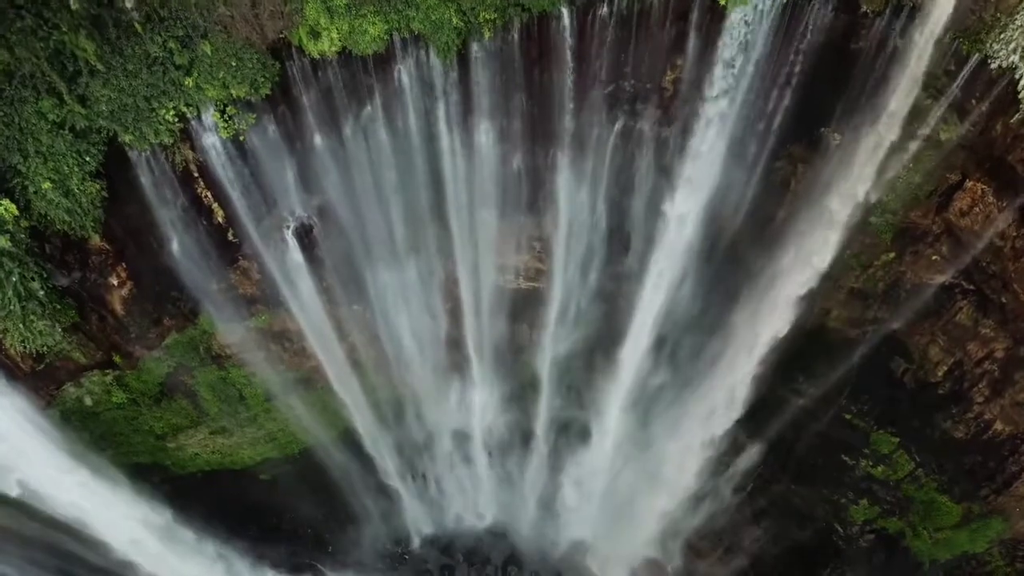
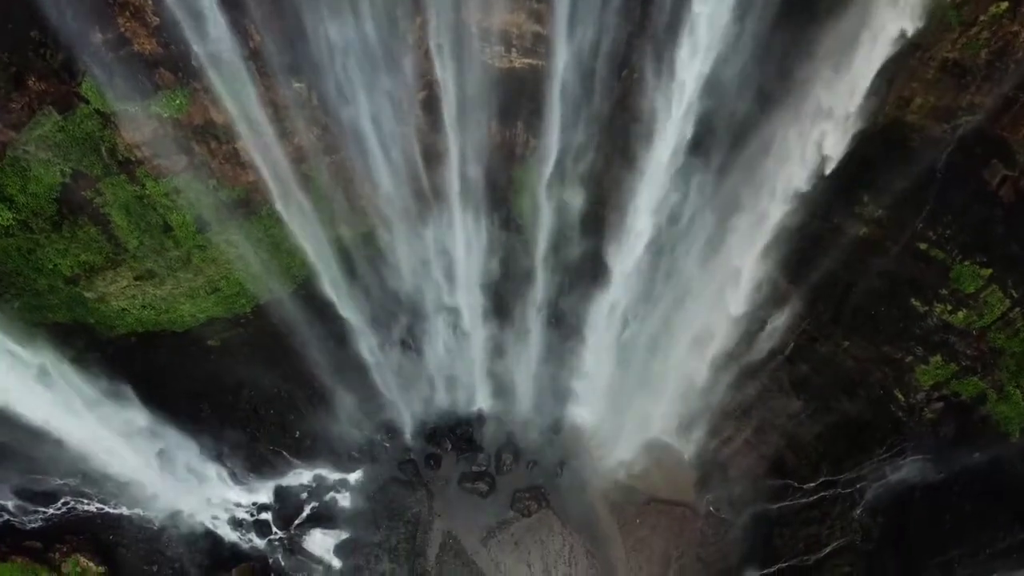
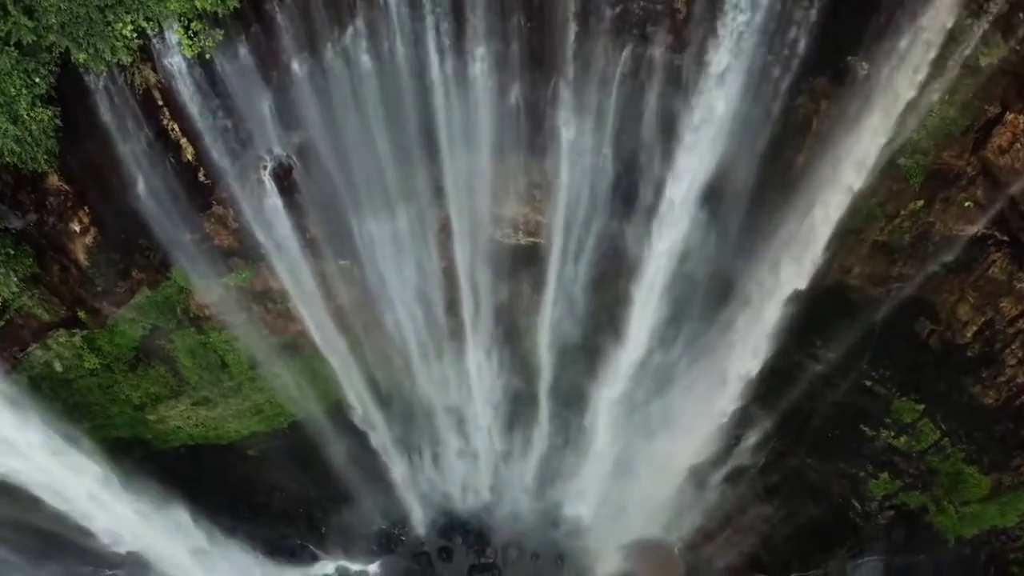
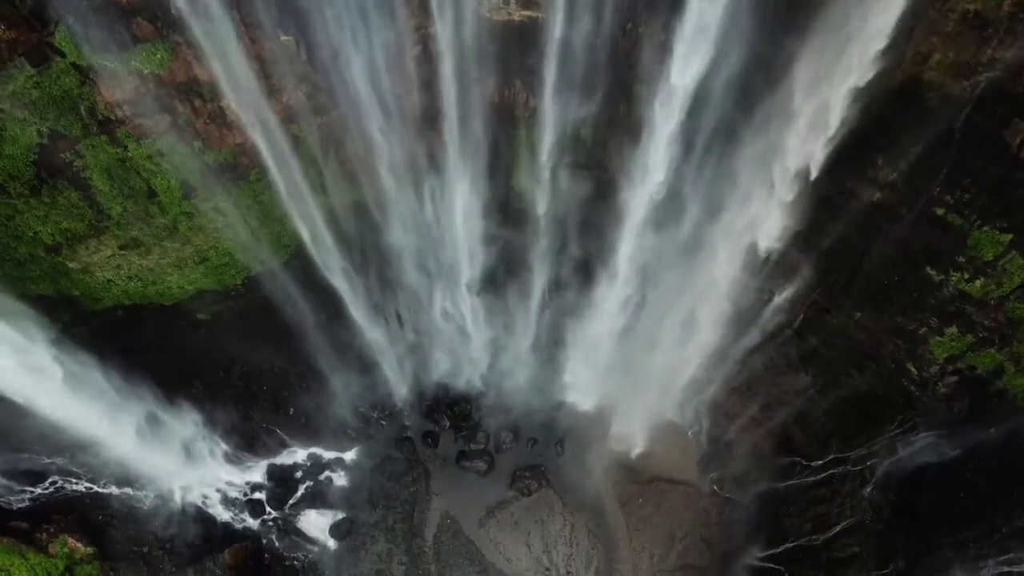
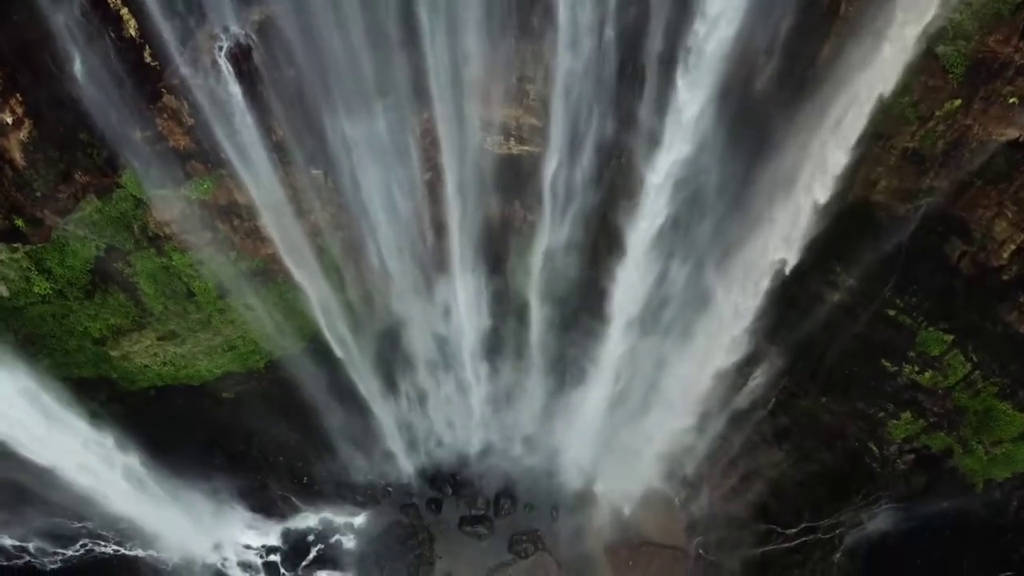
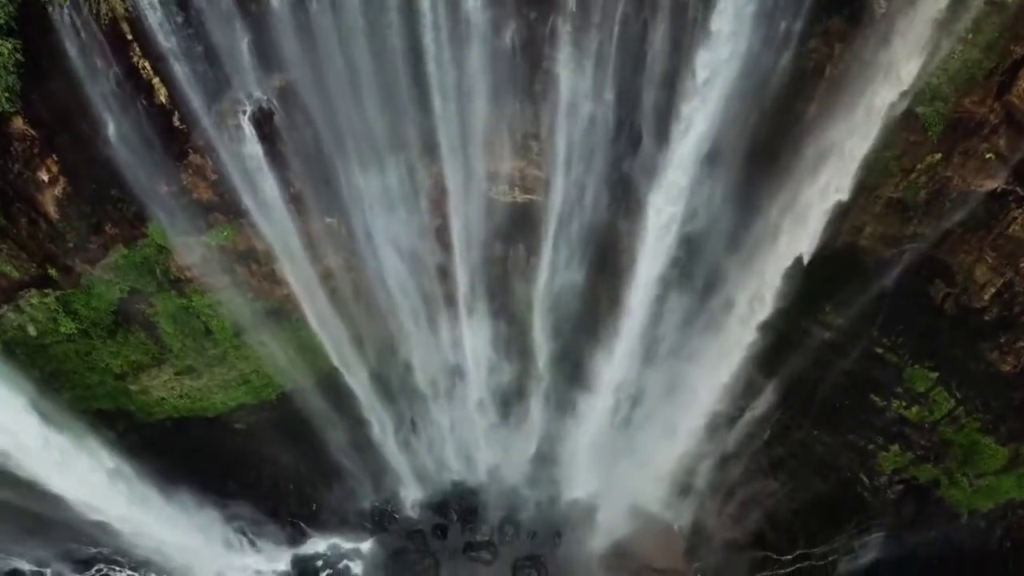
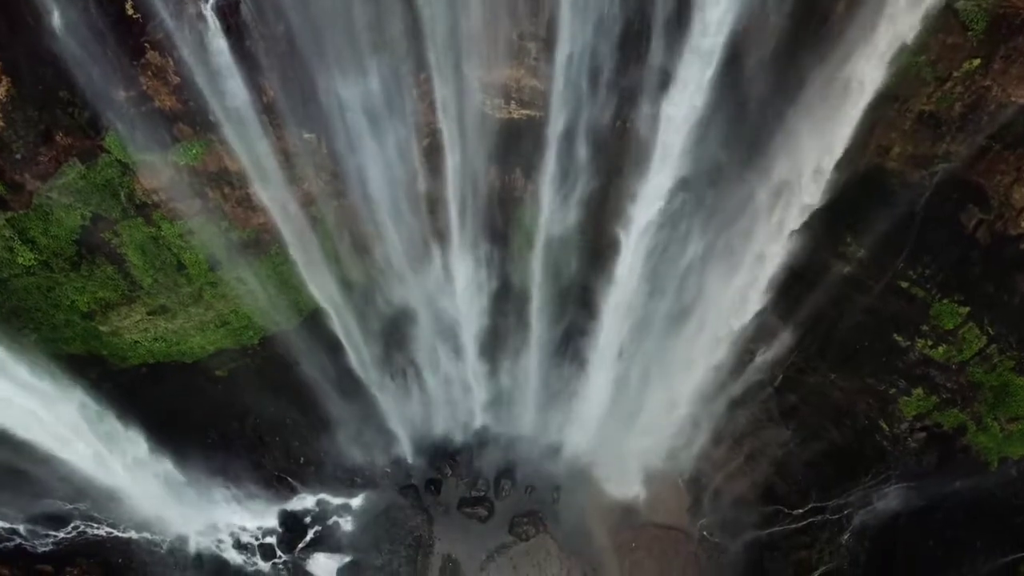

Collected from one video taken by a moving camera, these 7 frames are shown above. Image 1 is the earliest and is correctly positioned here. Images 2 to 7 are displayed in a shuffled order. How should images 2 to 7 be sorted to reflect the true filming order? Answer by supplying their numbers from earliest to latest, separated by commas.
3, 6, 5, 7, 2, 4
